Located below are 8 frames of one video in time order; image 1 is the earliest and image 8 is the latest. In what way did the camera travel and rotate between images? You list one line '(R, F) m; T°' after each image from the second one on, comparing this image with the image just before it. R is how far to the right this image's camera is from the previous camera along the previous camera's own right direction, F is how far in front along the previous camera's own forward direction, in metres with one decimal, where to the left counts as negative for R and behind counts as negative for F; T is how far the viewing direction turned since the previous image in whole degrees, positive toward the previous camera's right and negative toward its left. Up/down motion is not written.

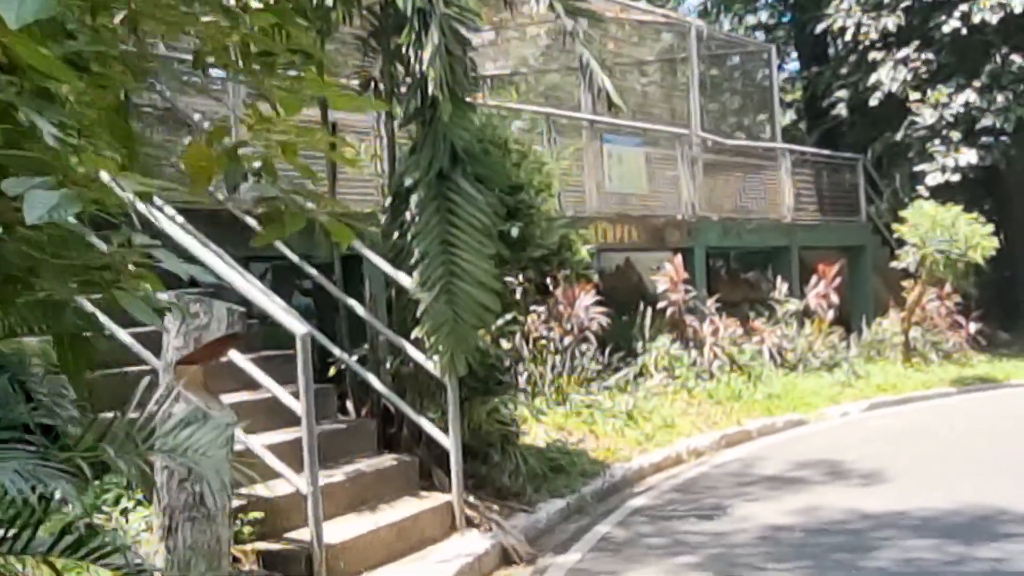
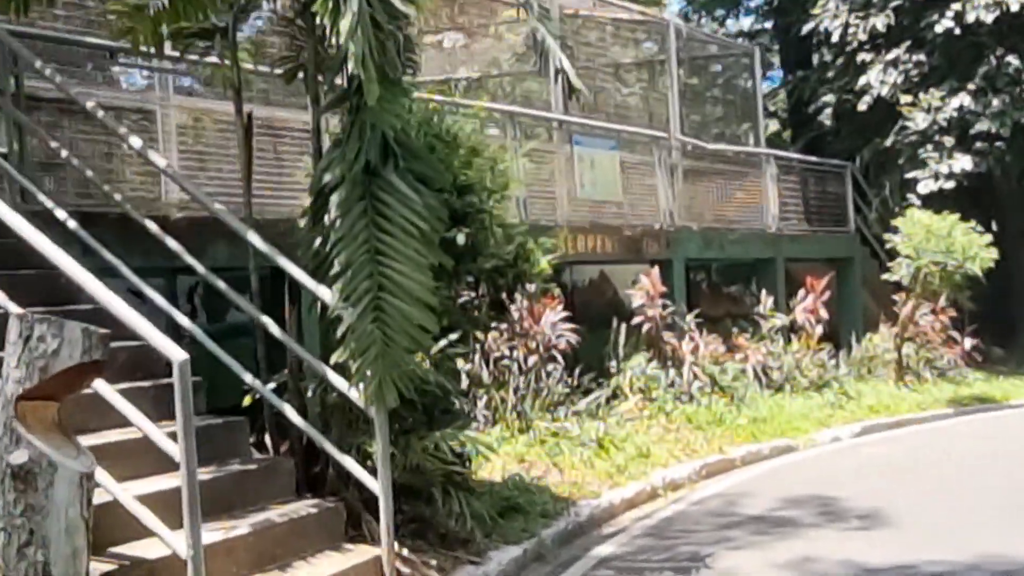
(+0.2, +1.0) m; +1°
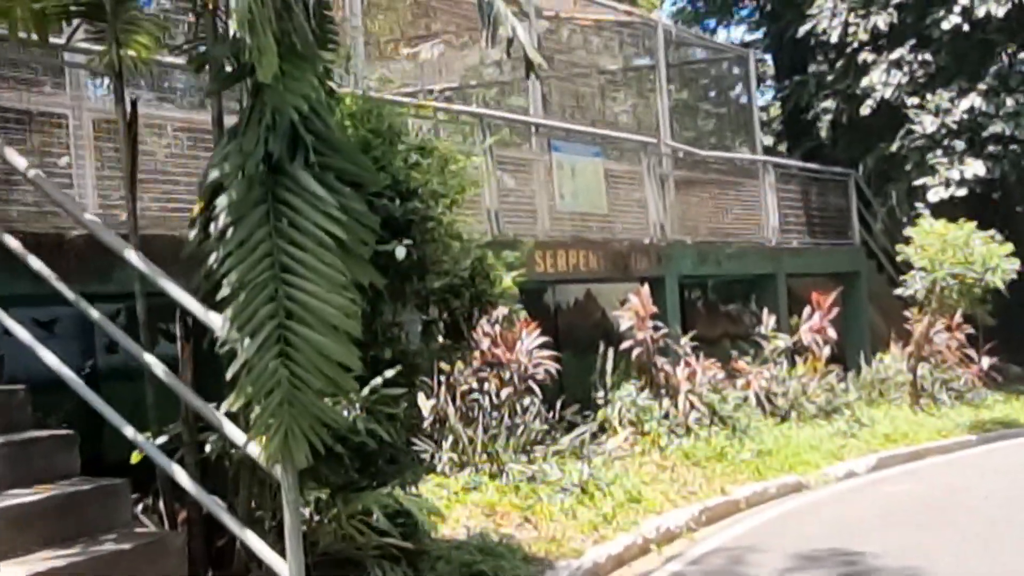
(+0.2, +1.2) m; 0°
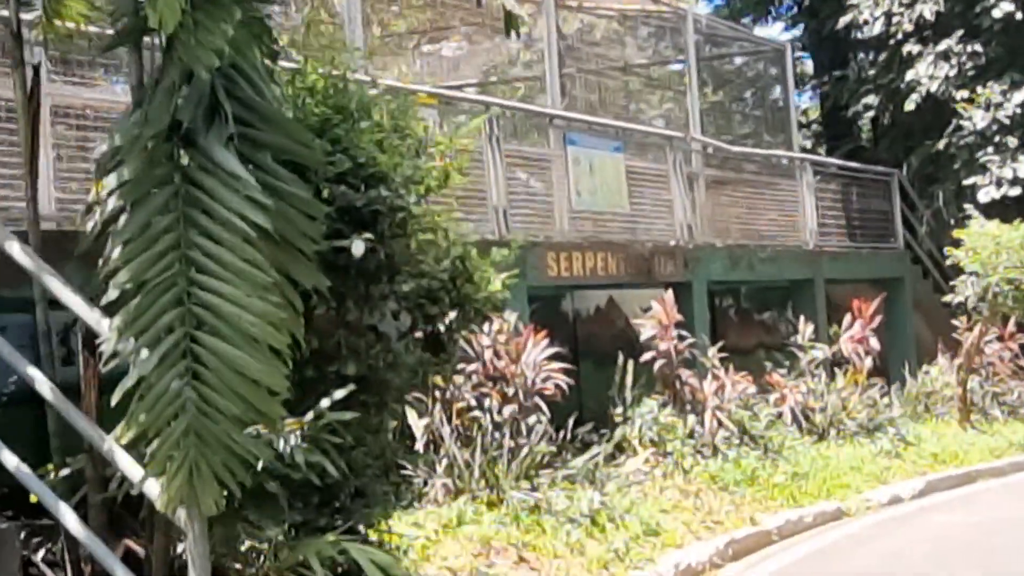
(+0.2, +0.9) m; -2°
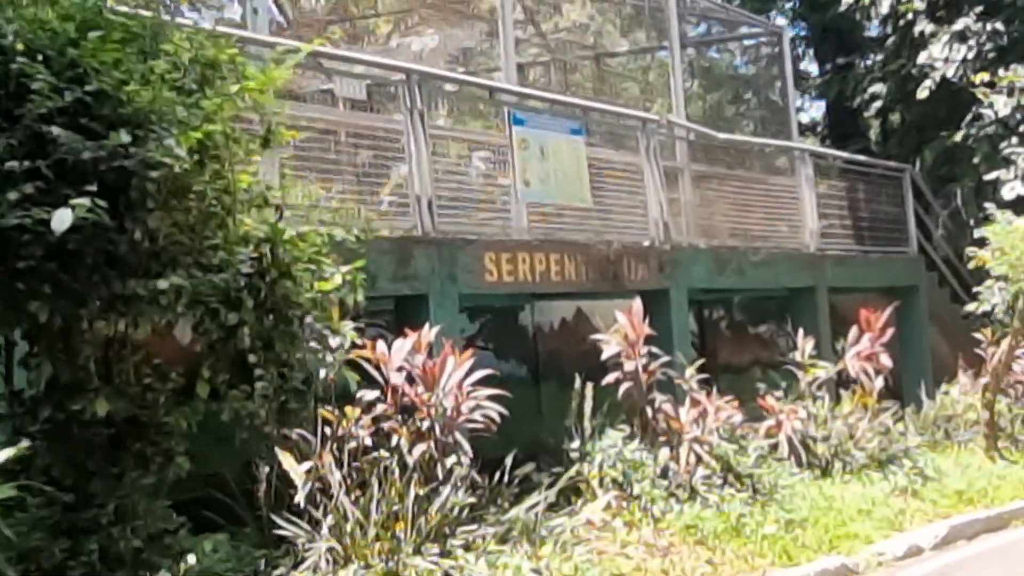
(+0.5, +1.7) m; 0°
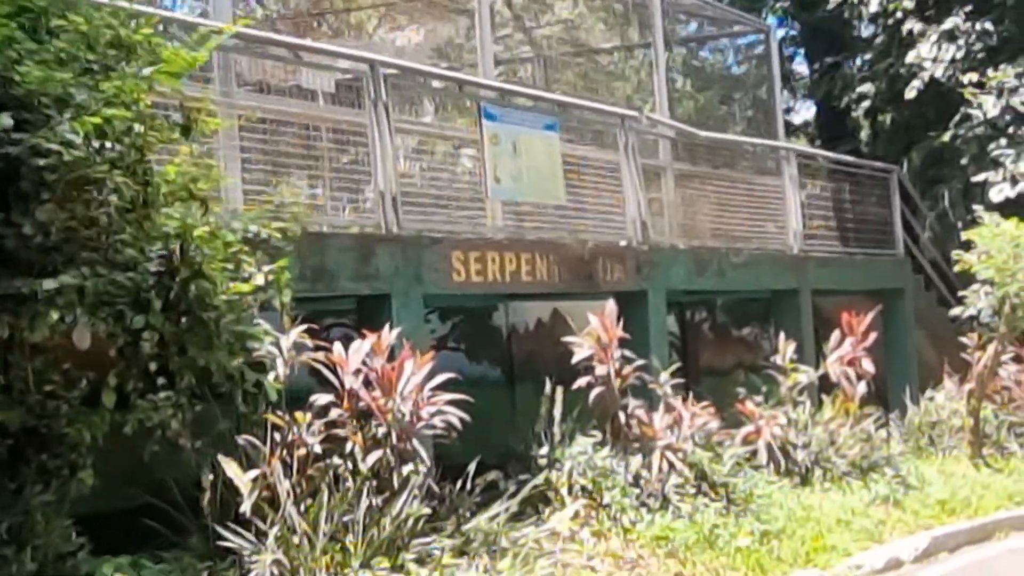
(+0.1, +0.3) m; 0°
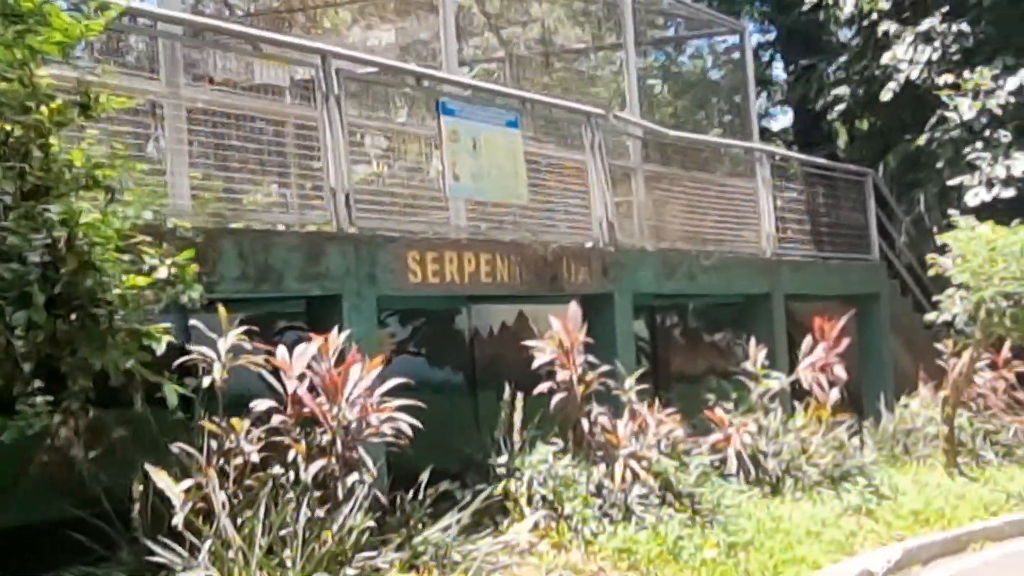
(+0.1, +0.3) m; +1°
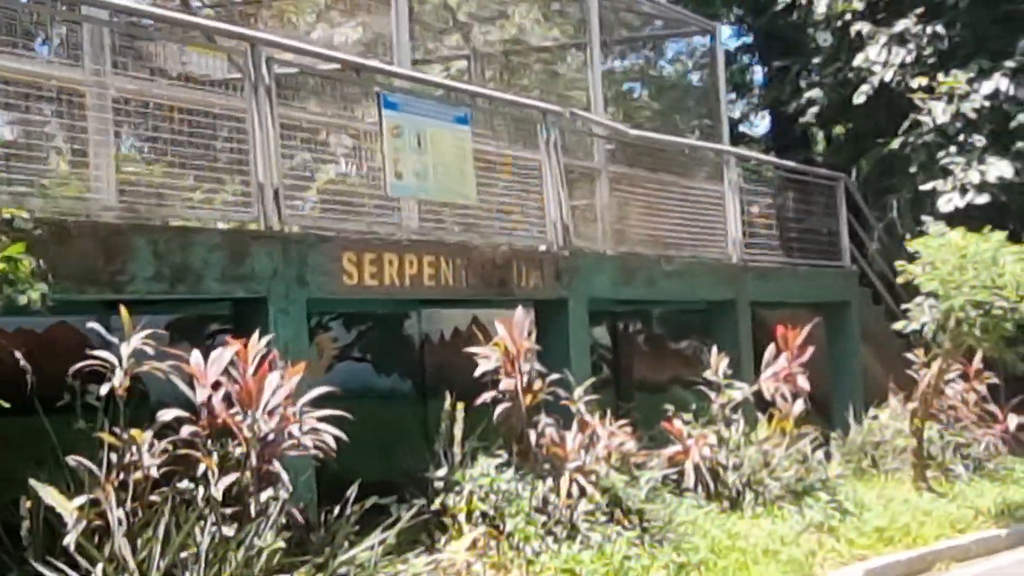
(+0.2, +0.4) m; +1°
